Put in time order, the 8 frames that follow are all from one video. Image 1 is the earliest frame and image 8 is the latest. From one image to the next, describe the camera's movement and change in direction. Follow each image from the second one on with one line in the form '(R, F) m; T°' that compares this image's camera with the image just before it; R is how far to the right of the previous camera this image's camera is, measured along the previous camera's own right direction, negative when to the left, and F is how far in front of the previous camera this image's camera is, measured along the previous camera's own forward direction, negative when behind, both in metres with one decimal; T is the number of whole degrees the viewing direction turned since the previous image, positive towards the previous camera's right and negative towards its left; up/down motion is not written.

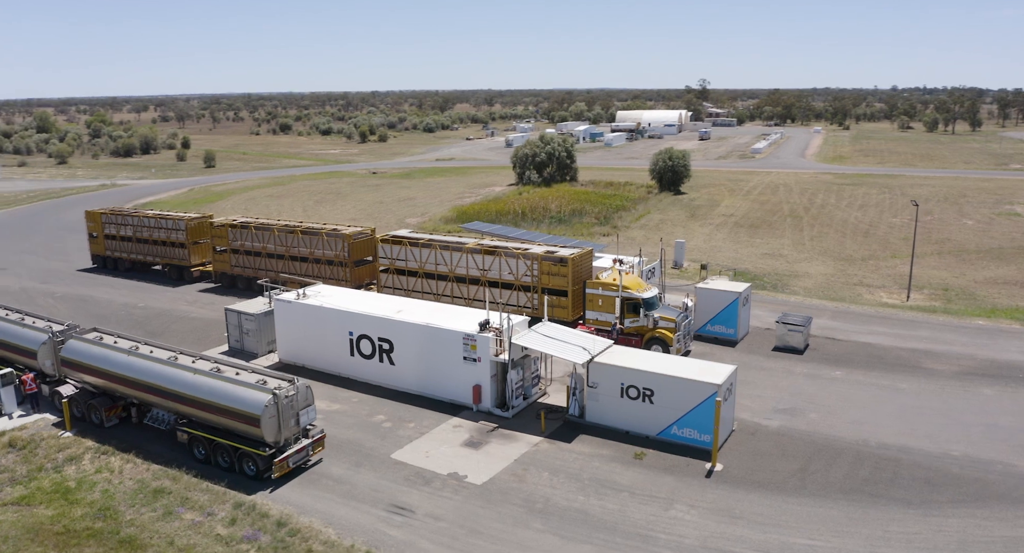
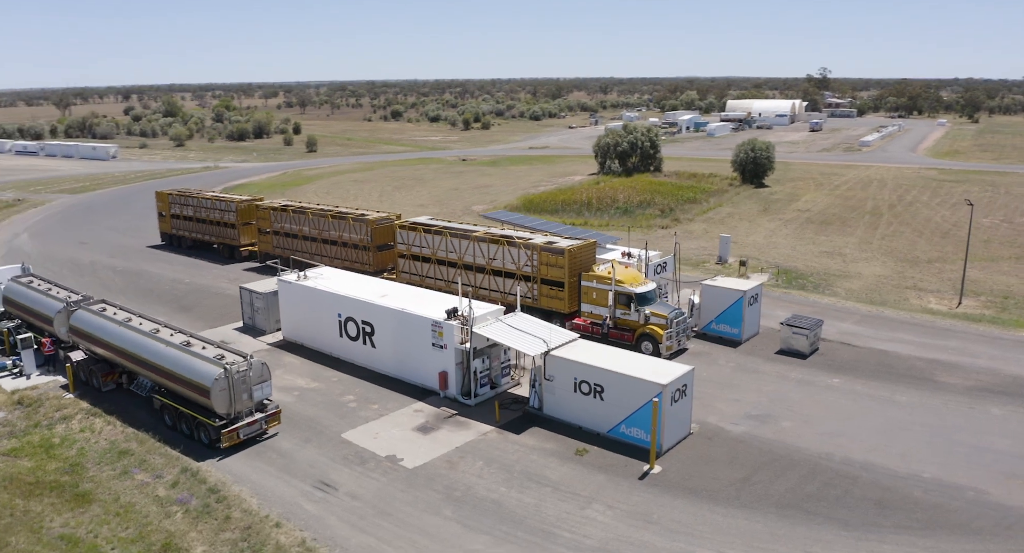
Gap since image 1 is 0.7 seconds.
(+4.3, +0.3) m; -8°
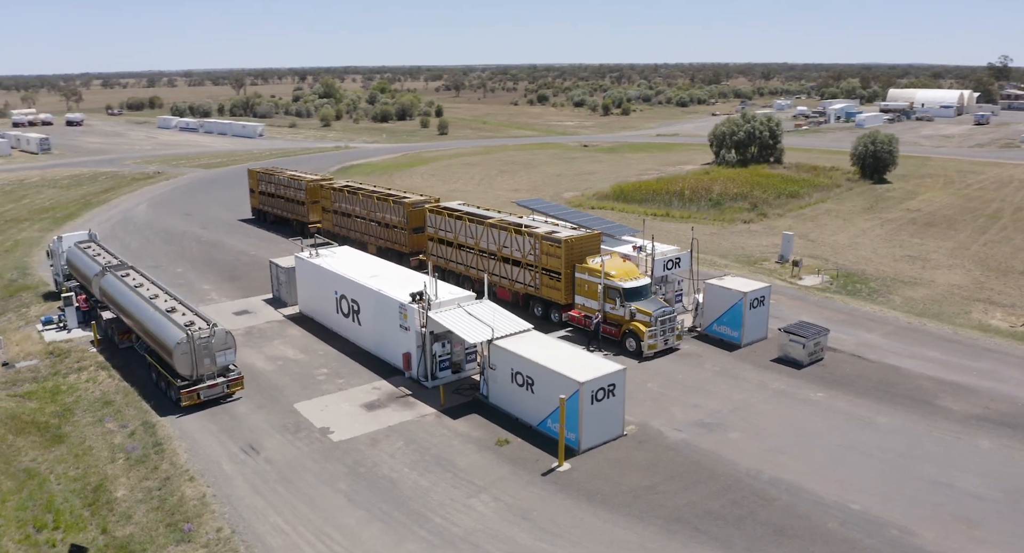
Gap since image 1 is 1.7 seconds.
(+5.6, +0.4) m; -11°
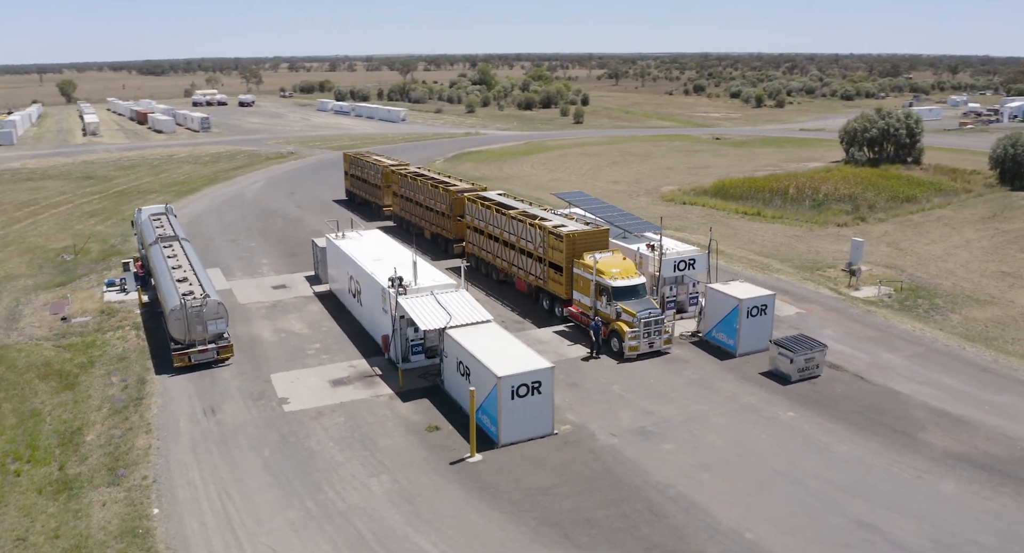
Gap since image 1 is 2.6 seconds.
(+5.6, +0.4) m; -12°
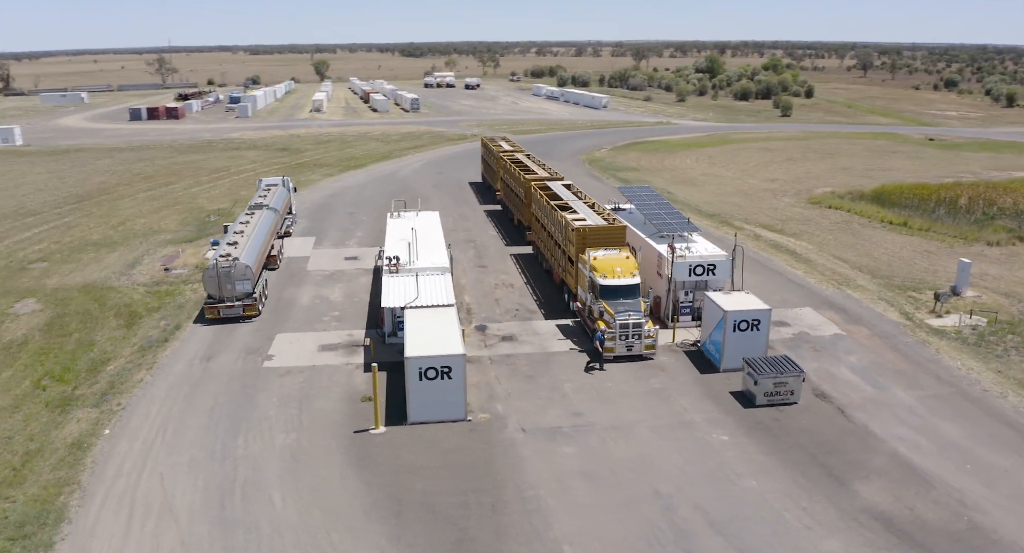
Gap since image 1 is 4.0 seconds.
(+7.7, +0.7) m; -17°
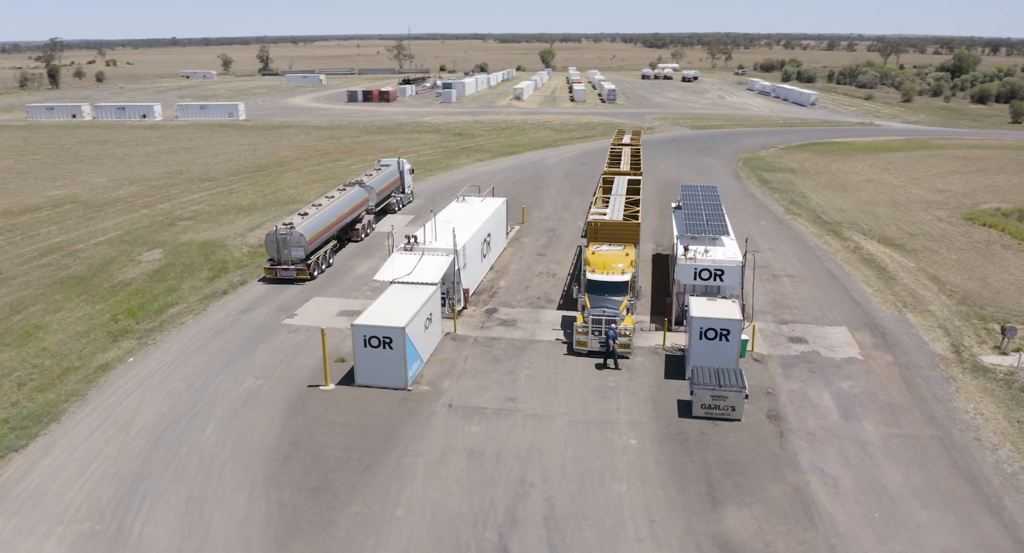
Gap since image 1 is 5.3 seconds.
(+7.5, +0.2) m; -16°
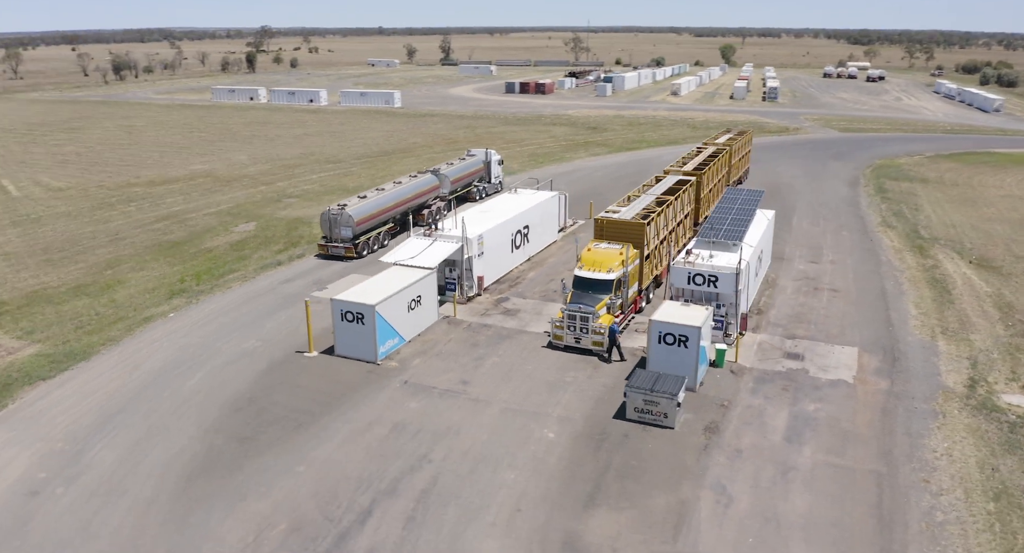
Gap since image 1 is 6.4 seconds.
(+6.0, -0.1) m; -13°
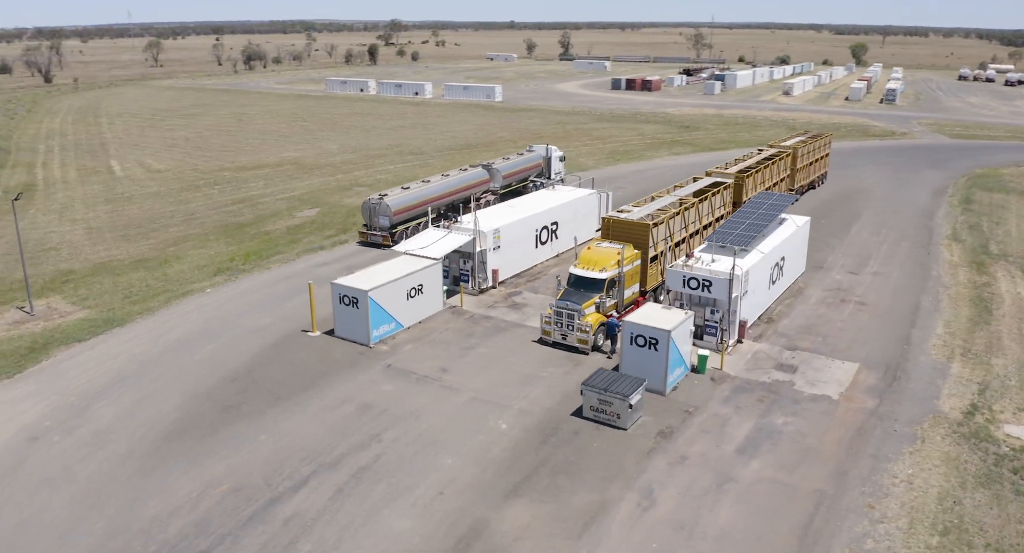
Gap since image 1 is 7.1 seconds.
(+4.0, -0.3) m; -9°
